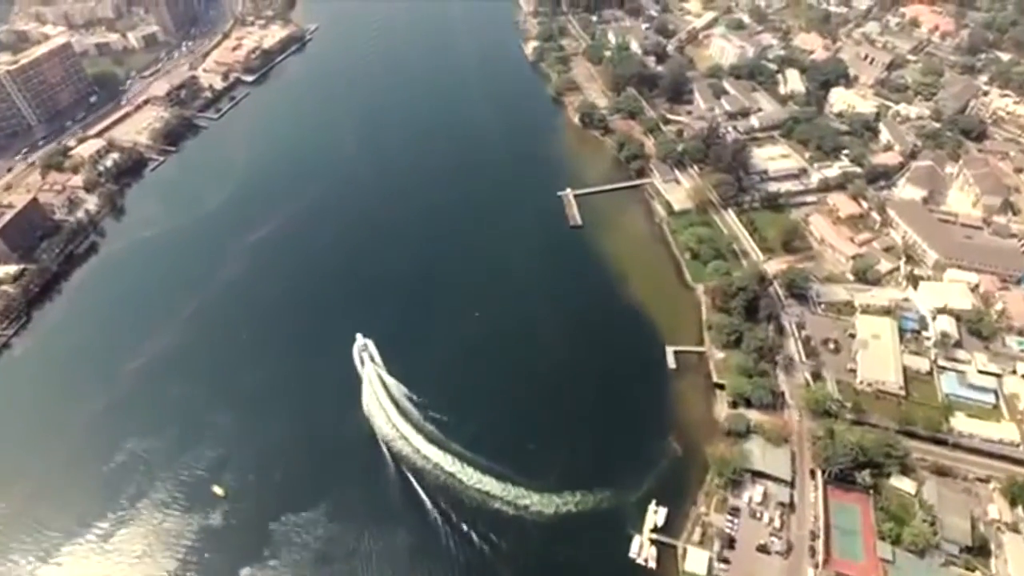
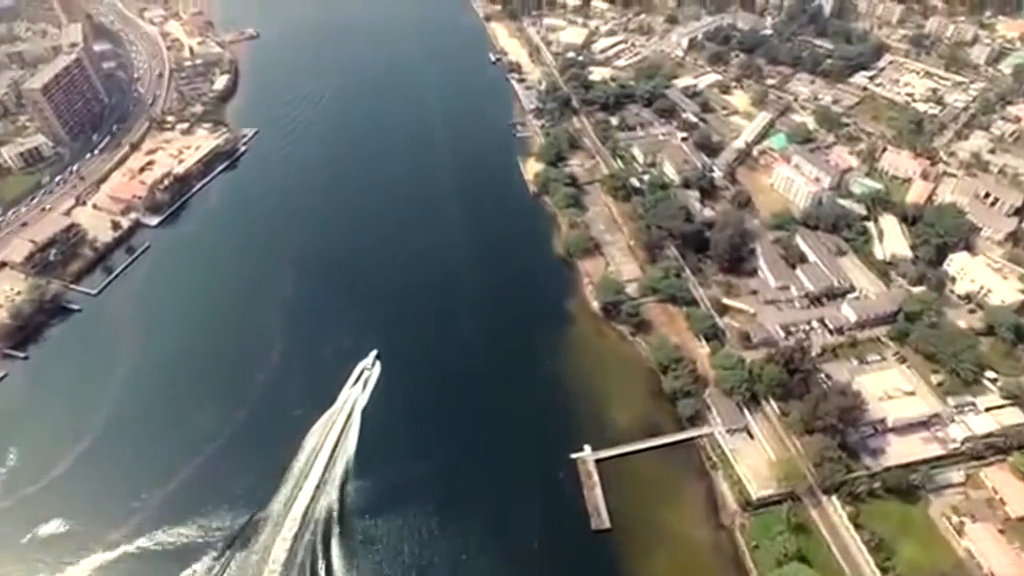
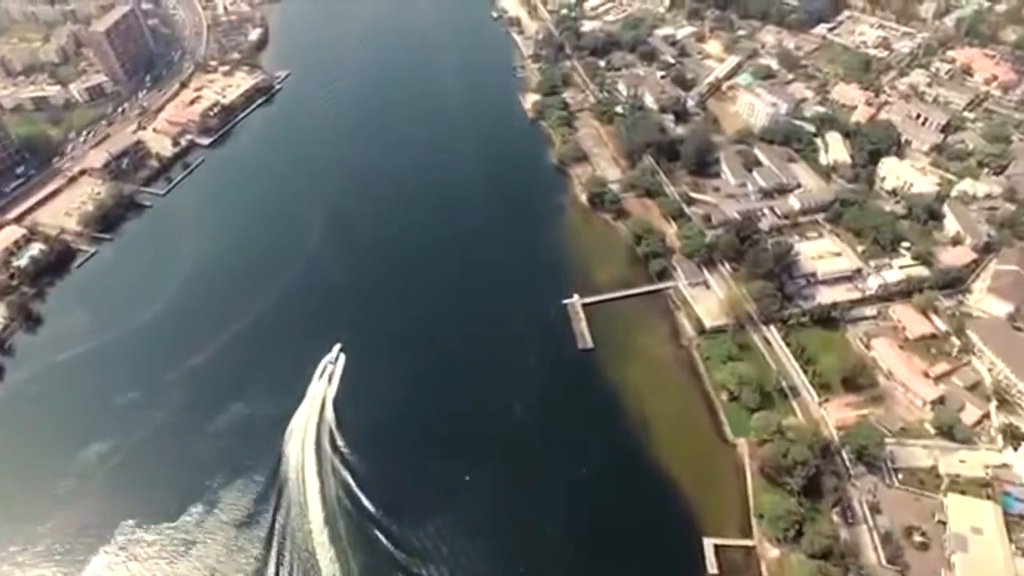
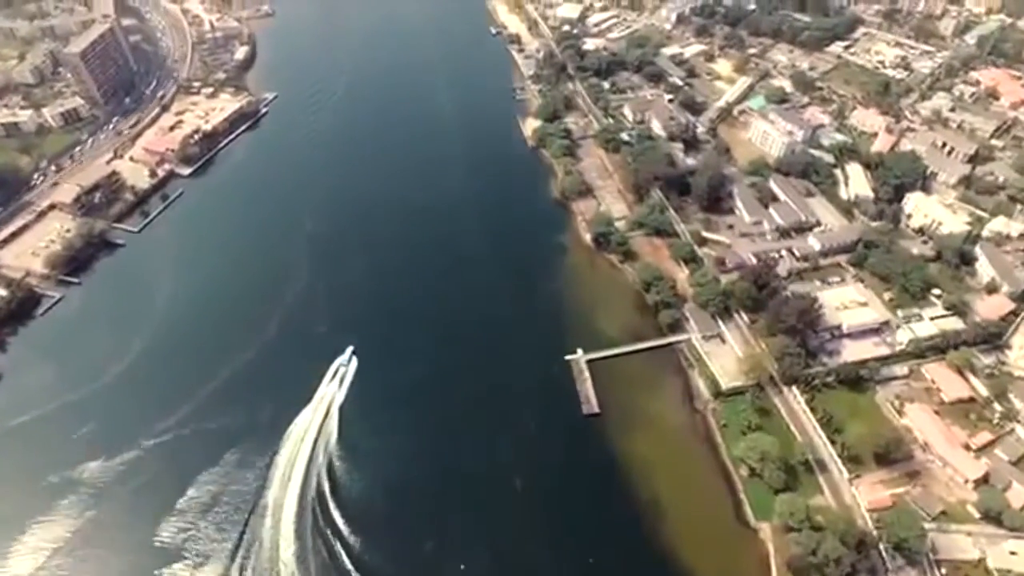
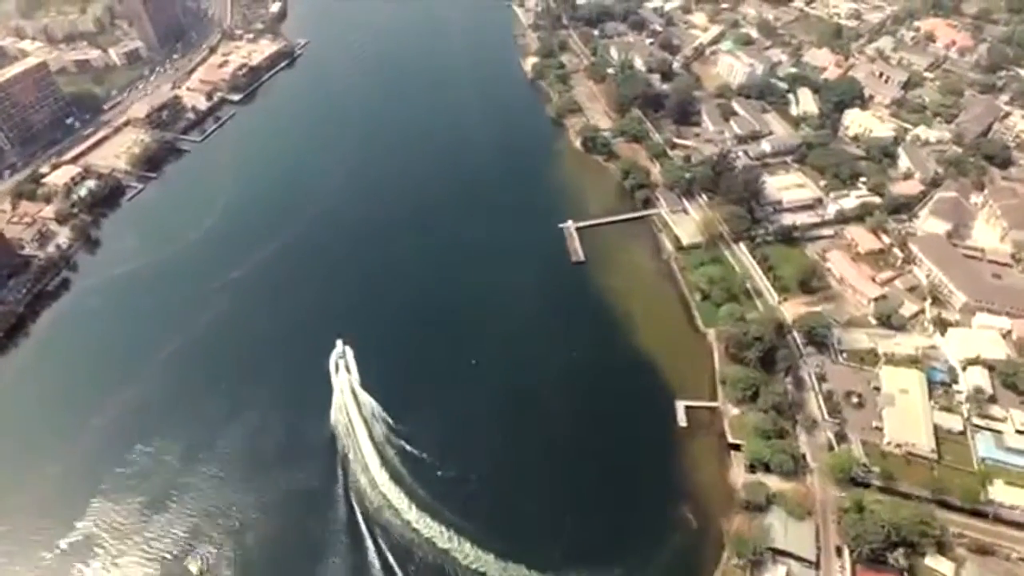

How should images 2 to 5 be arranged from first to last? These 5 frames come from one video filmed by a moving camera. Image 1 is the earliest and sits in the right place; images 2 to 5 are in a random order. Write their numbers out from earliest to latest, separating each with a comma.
5, 3, 4, 2
